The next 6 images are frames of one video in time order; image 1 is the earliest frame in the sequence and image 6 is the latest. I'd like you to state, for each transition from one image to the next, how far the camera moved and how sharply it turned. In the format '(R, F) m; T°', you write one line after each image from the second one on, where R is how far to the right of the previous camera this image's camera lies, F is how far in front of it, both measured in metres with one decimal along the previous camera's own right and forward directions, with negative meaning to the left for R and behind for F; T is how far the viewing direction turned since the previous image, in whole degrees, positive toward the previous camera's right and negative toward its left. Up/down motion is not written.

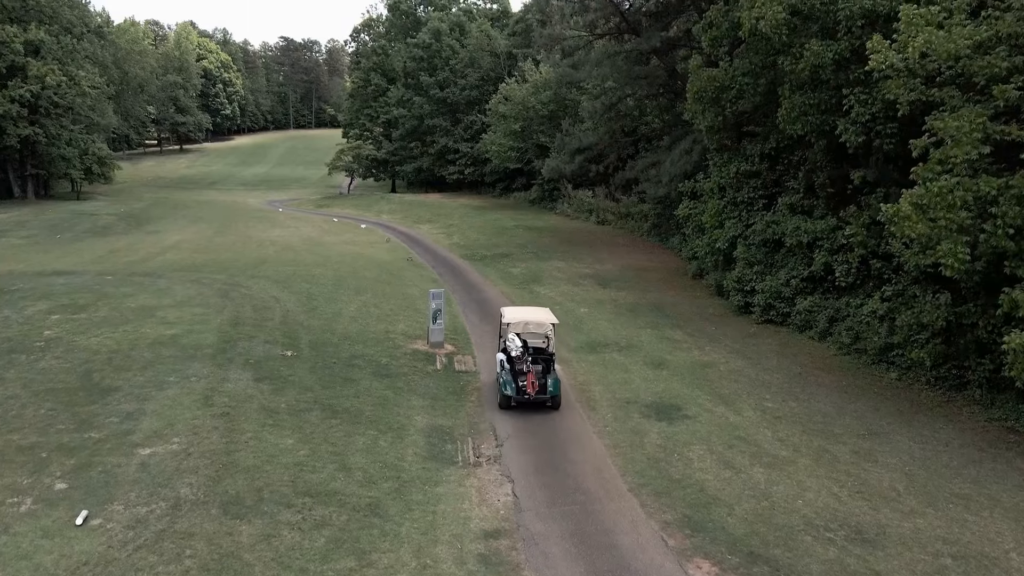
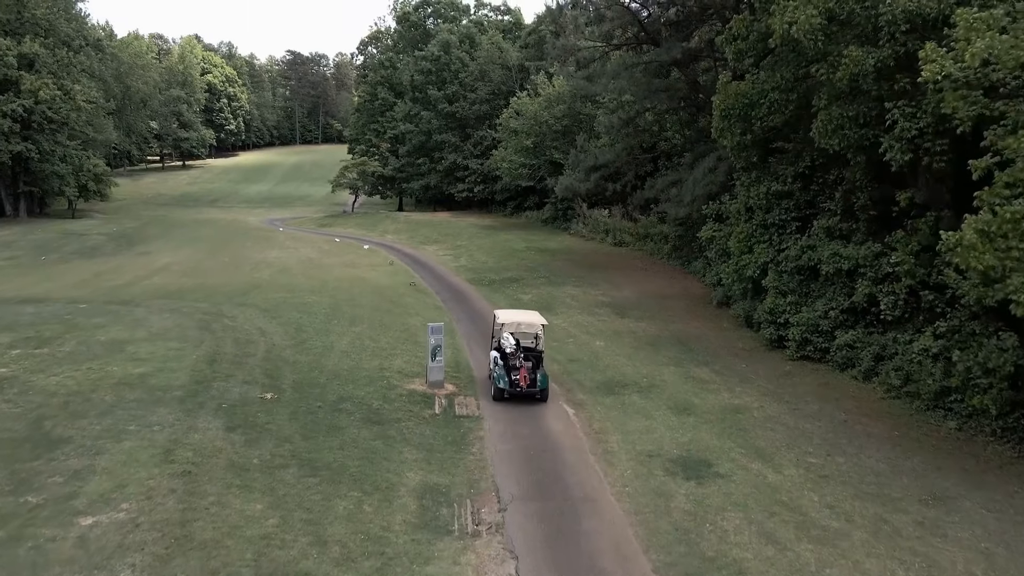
(+0.1, +1.6) m; -1°
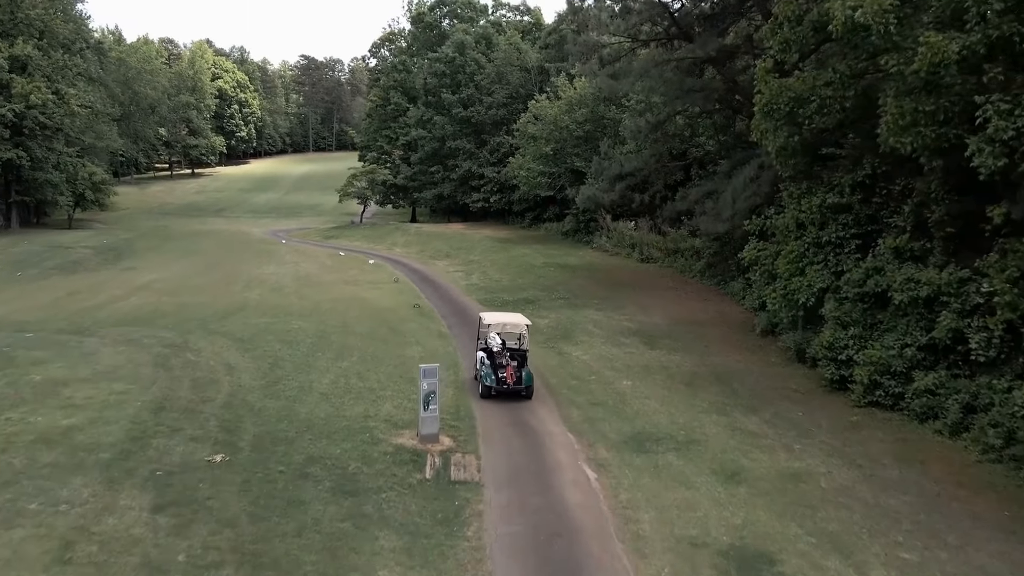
(+0.1, +2.5) m; -1°
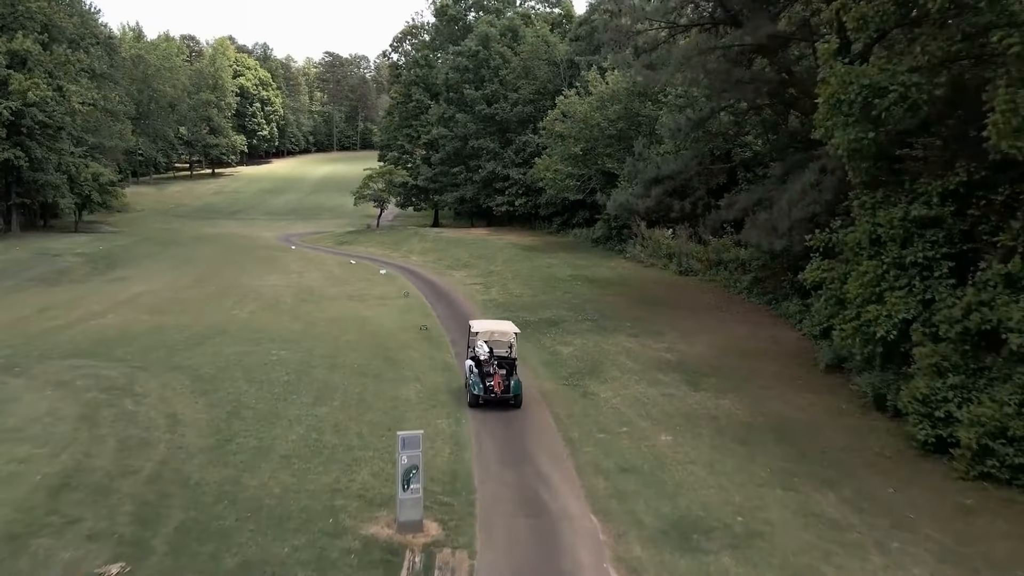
(+0.2, +2.7) m; -2°
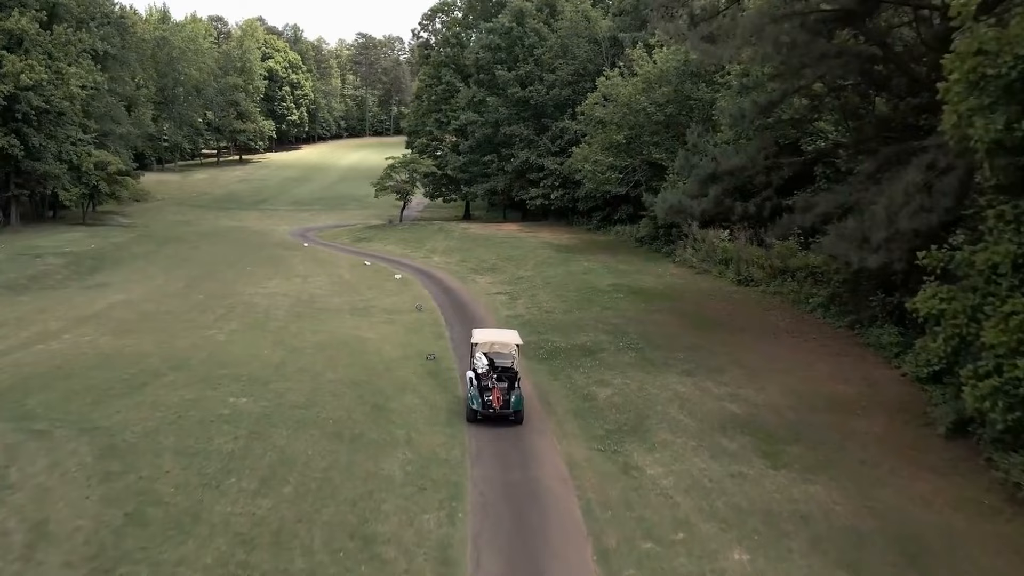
(+0.3, +3.5) m; -2°
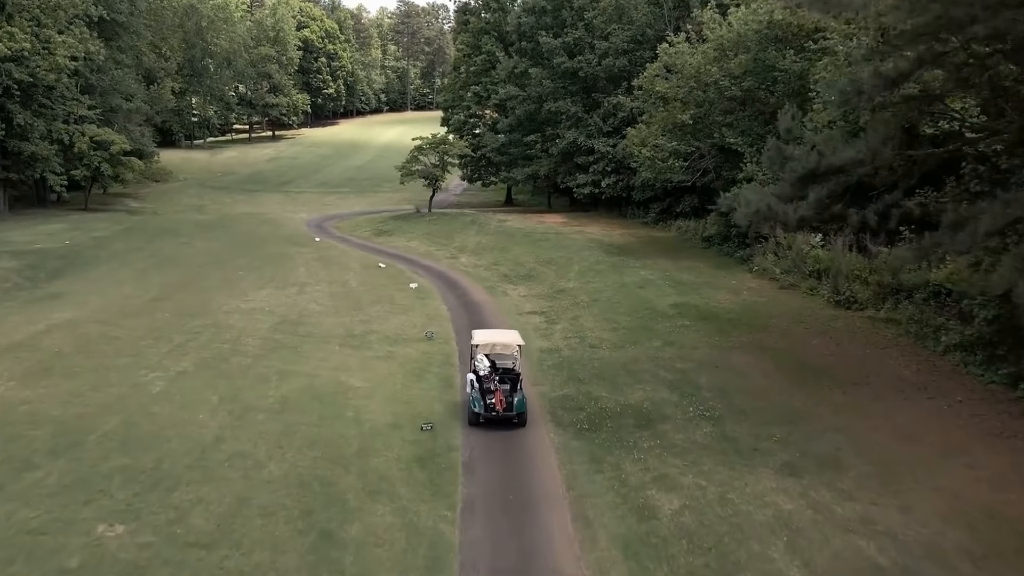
(+0.3, +4.5) m; -3°
